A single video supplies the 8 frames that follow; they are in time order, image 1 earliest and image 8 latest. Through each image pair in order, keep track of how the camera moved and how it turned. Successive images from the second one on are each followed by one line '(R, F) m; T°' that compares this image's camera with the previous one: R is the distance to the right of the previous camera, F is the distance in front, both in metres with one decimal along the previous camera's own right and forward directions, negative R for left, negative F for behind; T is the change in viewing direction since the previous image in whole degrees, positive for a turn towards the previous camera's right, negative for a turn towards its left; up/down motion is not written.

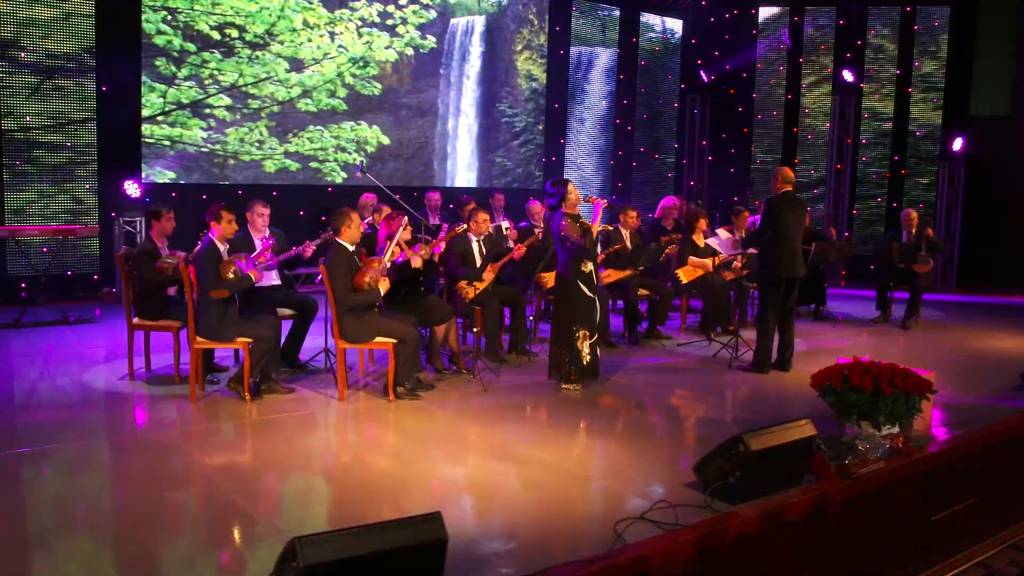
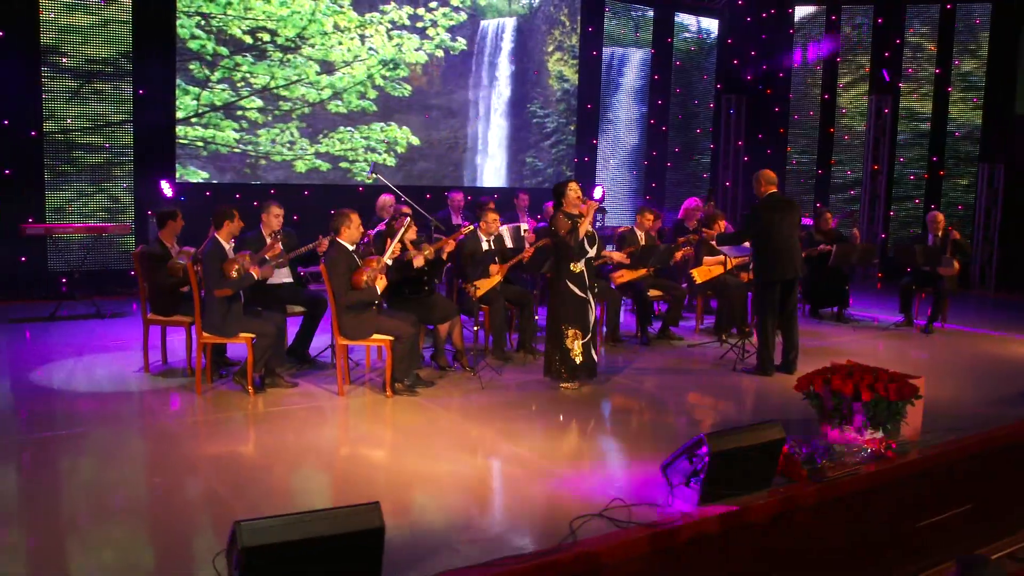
(+0.4, -0.1) m; -4°
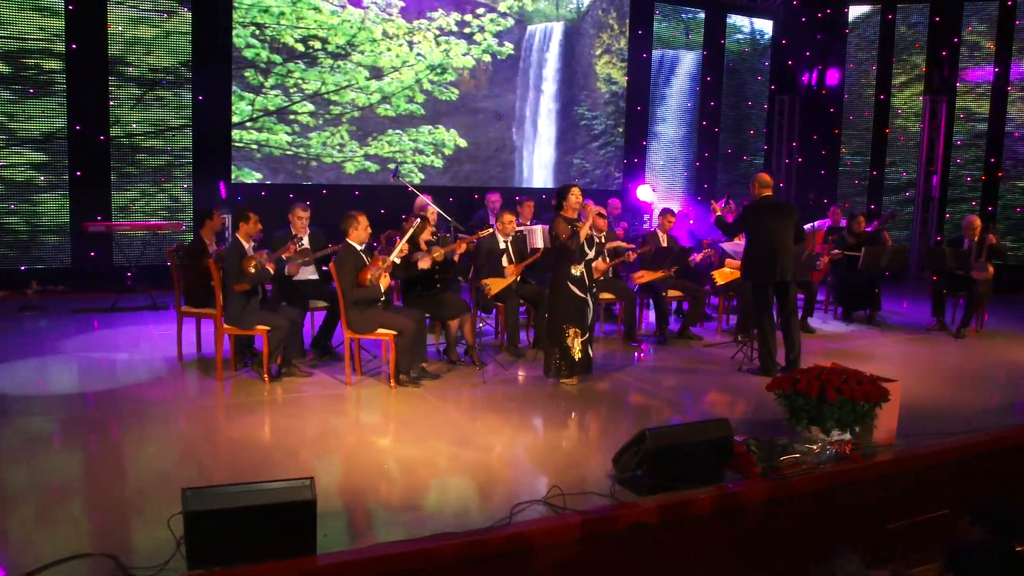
(+0.6, -0.2) m; -6°
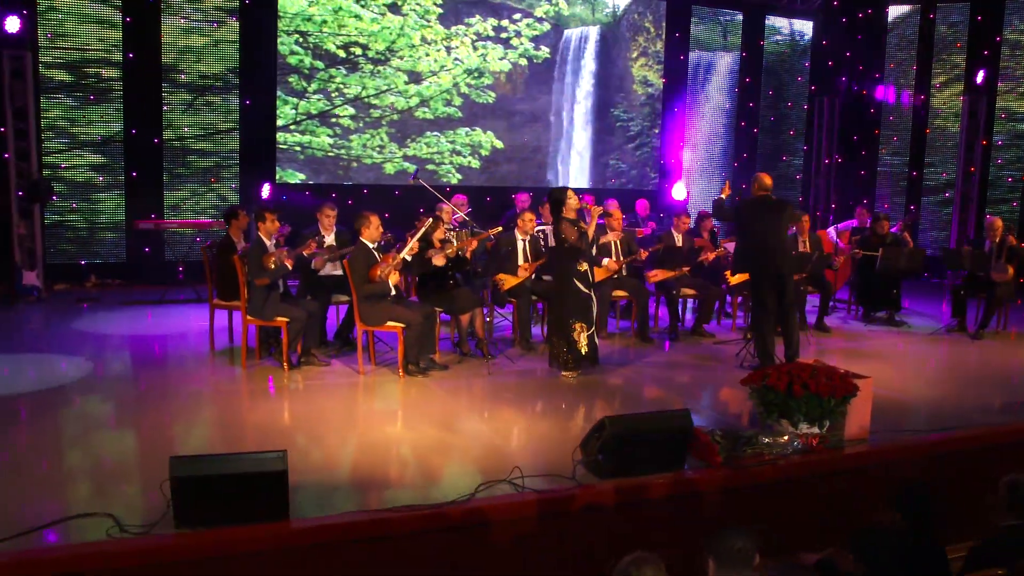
(+0.4, -0.3) m; -4°
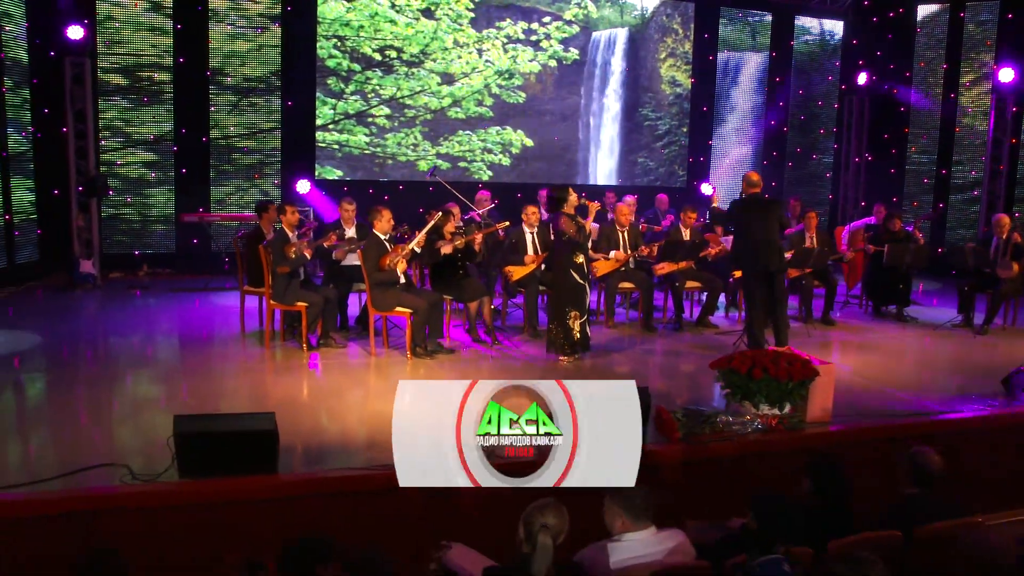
(+0.4, -0.4) m; -4°
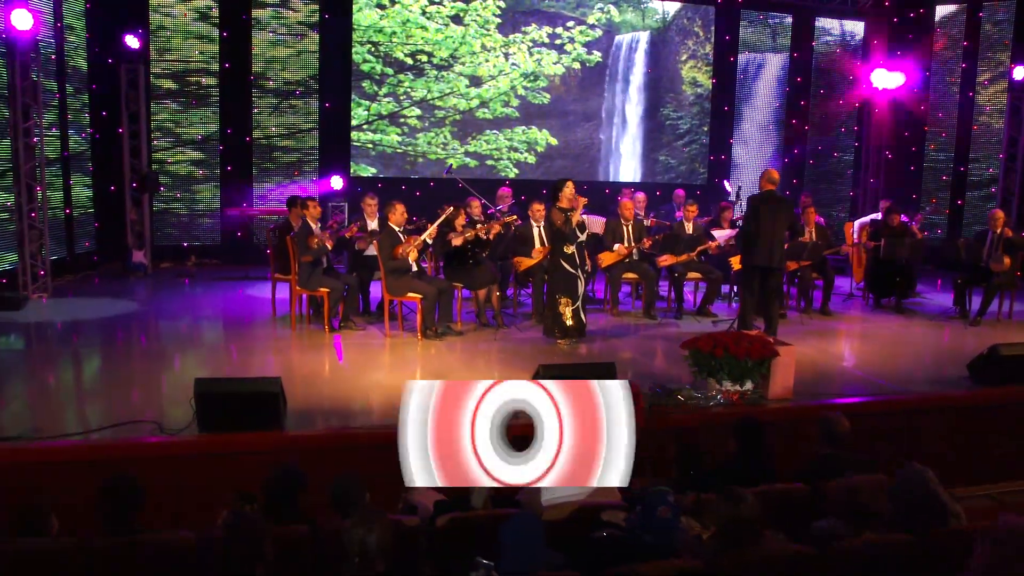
(+0.4, -0.6) m; -3°
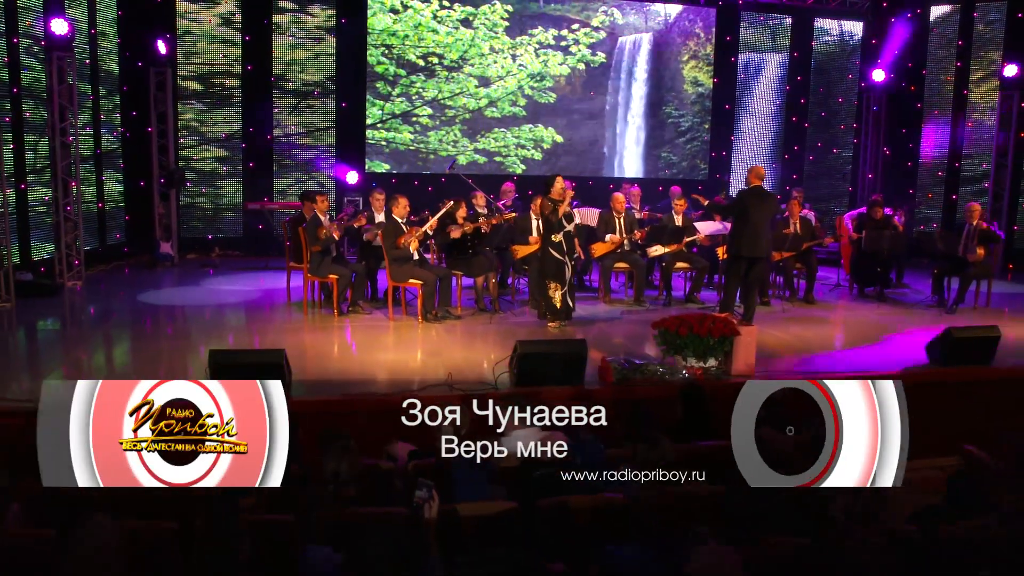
(+0.3, -0.6) m; -2°
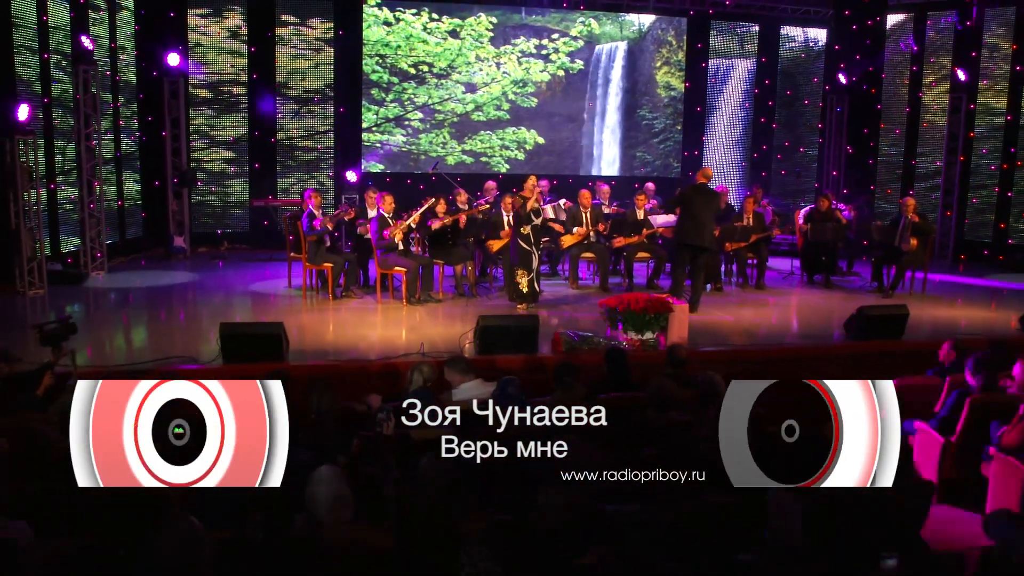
(+0.3, -1.0) m; -1°
